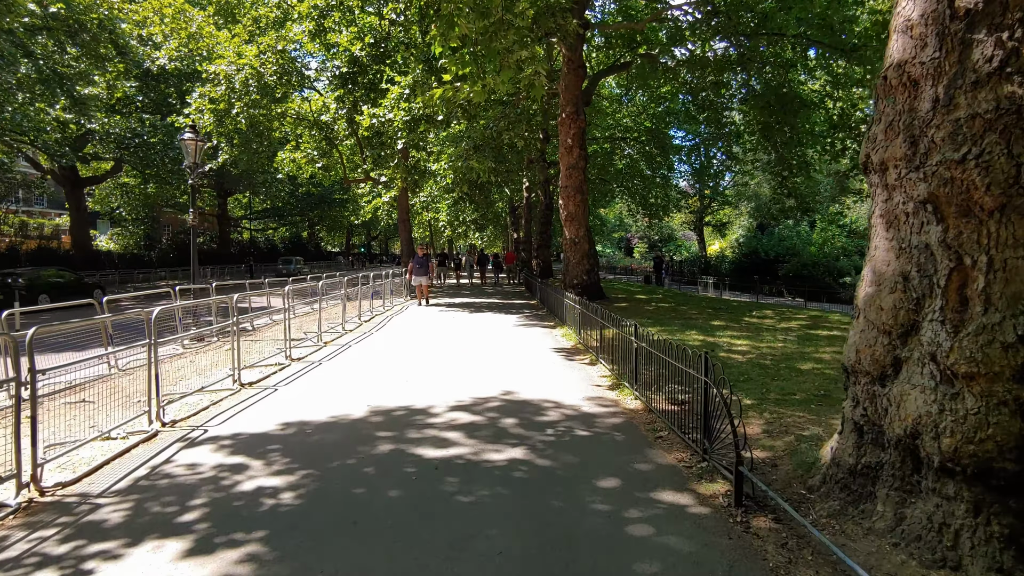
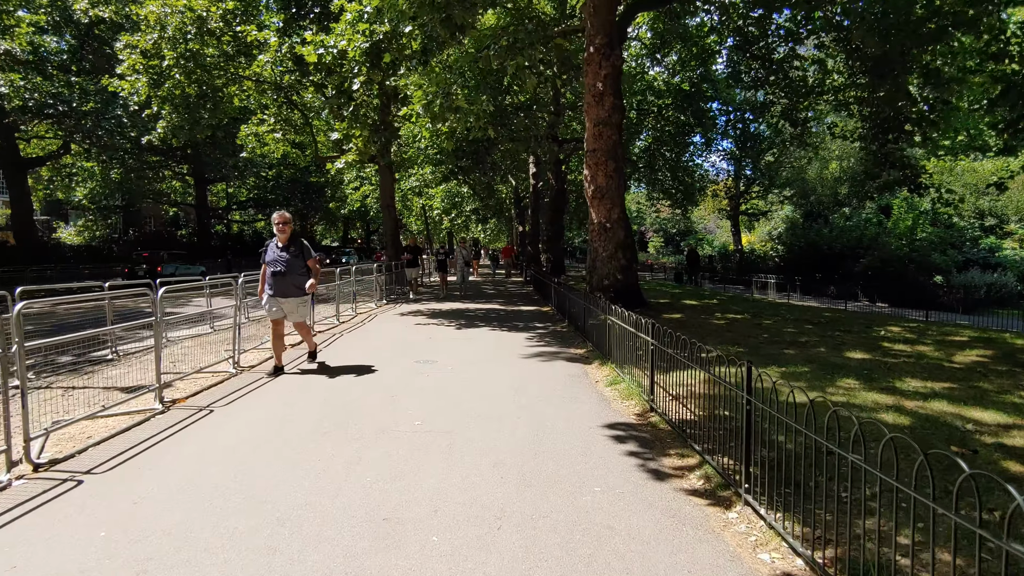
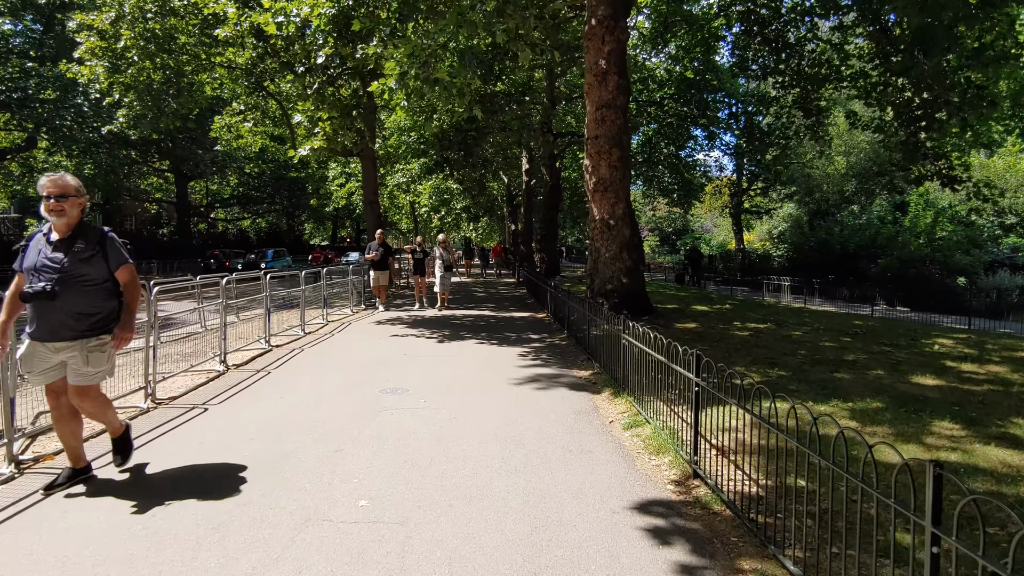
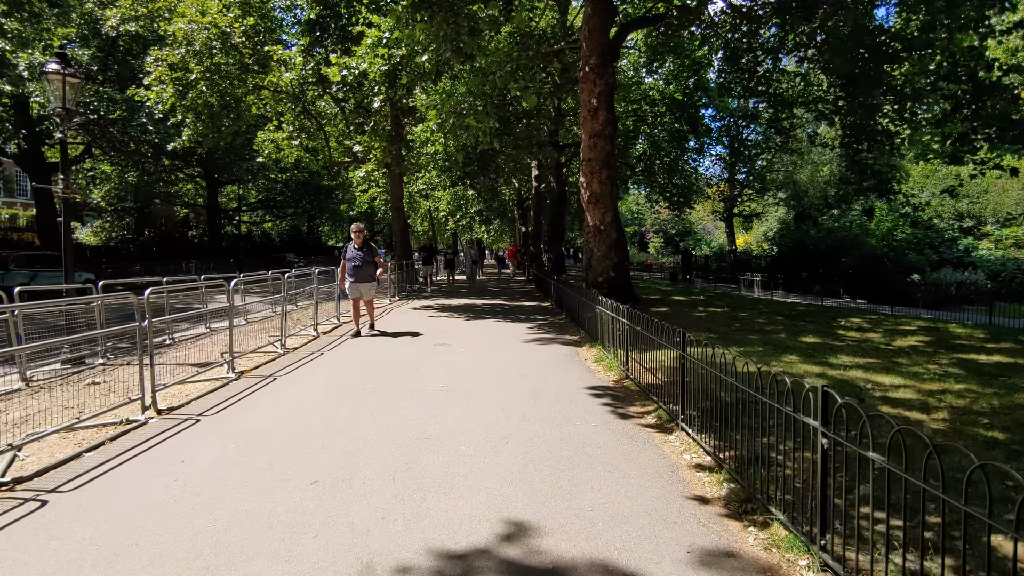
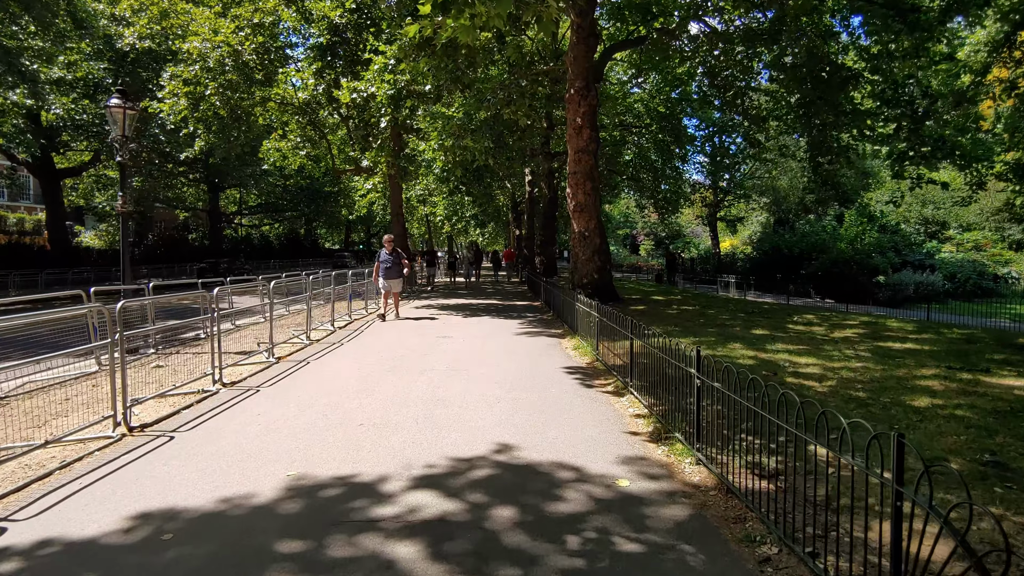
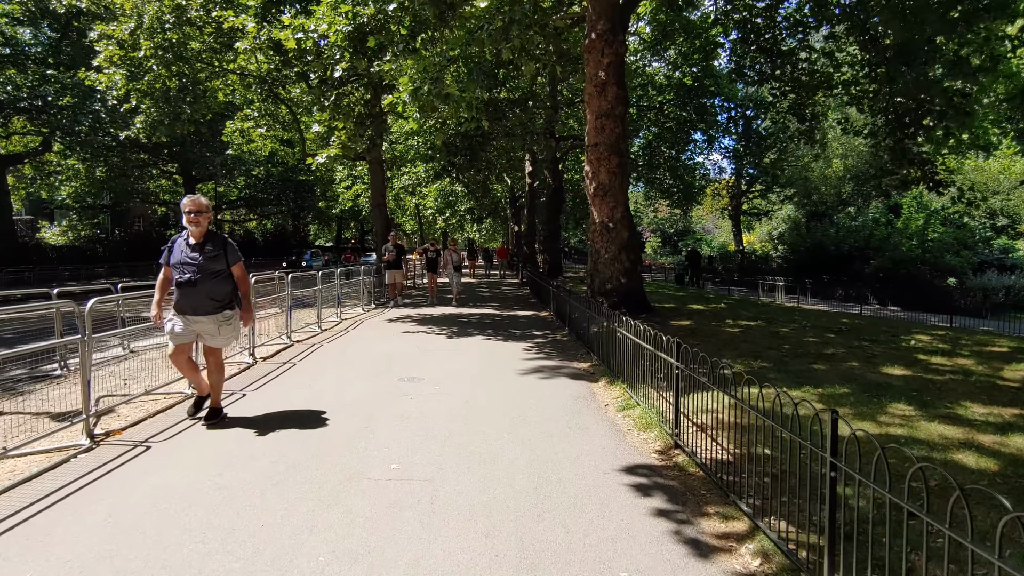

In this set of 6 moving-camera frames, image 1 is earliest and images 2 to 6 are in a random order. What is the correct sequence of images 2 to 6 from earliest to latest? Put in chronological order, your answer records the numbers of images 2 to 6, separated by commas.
5, 4, 2, 6, 3
